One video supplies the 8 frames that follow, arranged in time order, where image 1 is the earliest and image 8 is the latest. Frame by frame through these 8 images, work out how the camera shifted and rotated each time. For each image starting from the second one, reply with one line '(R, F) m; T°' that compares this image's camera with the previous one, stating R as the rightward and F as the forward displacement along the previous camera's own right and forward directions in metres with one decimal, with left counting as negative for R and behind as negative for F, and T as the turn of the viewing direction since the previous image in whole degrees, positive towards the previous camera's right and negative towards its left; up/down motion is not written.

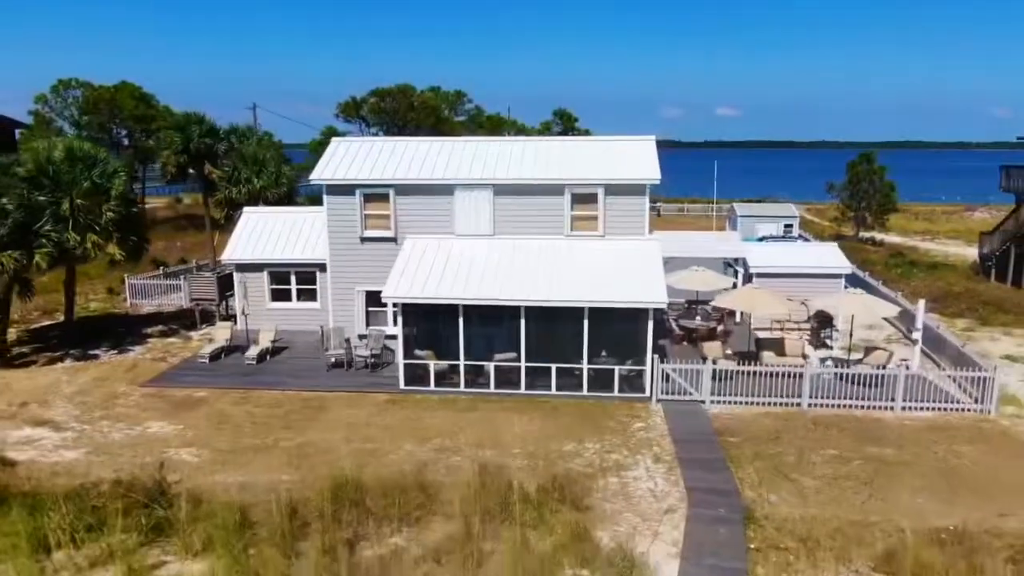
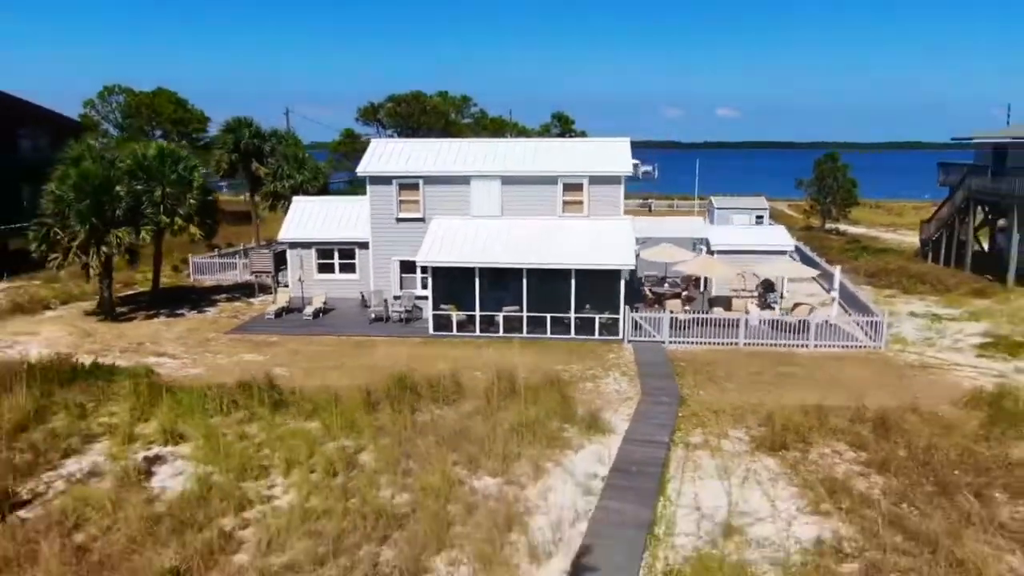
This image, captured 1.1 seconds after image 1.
(-0.1, -4.1) m; 0°
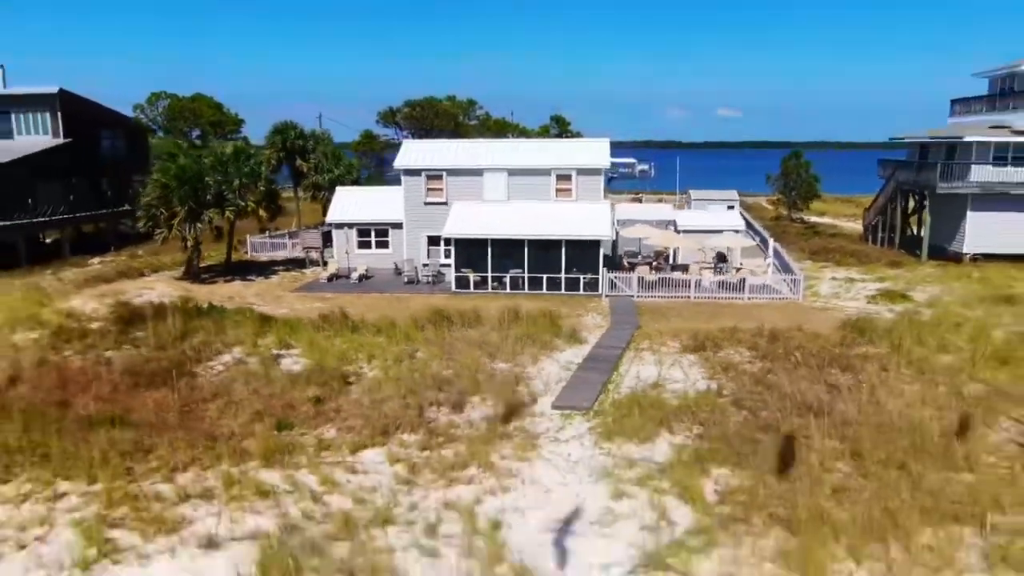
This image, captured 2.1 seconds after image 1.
(-0.1, -5.4) m; 0°
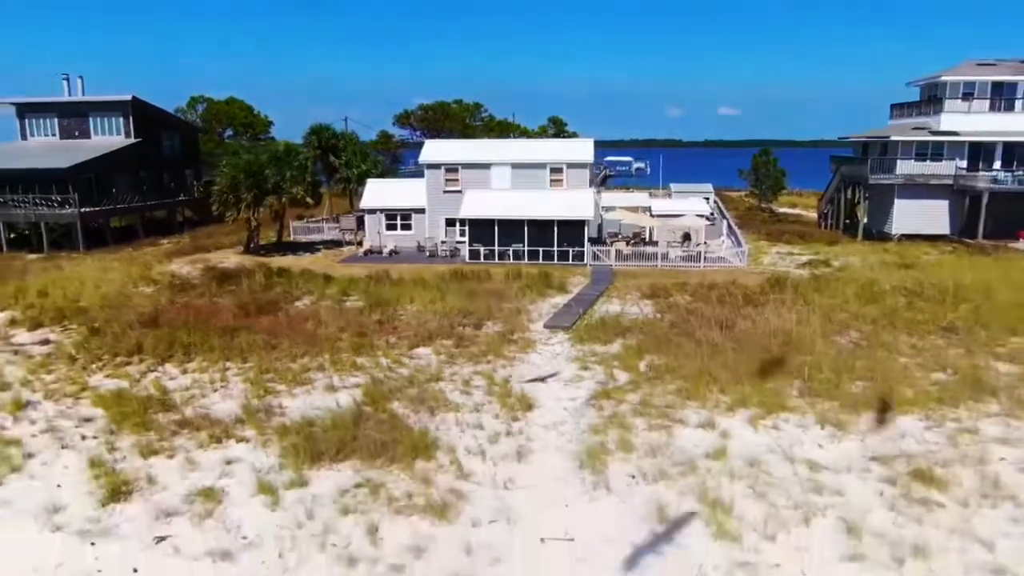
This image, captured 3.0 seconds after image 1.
(-0.1, -5.7) m; 0°
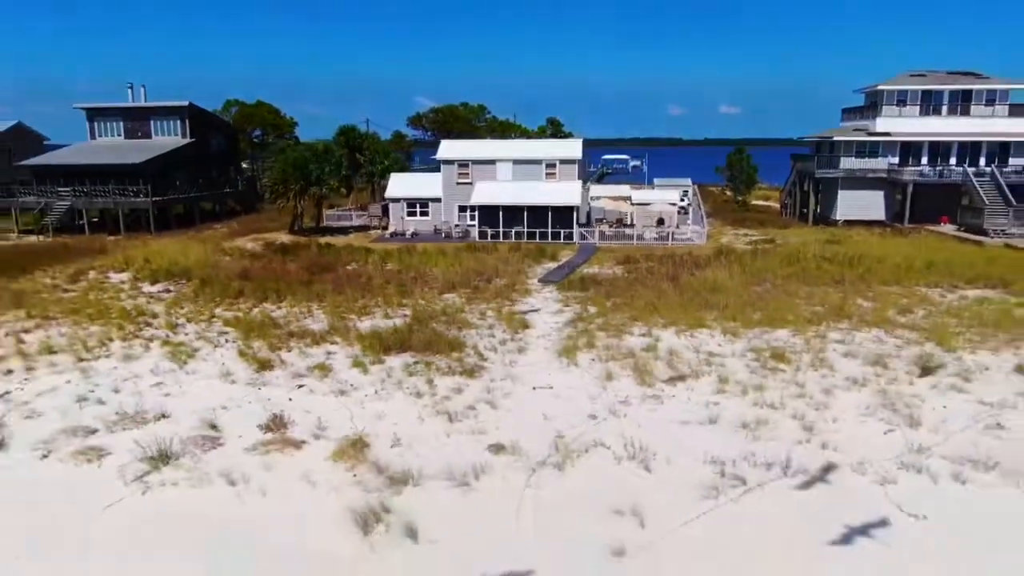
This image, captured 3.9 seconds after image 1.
(0.0, -6.2) m; 0°
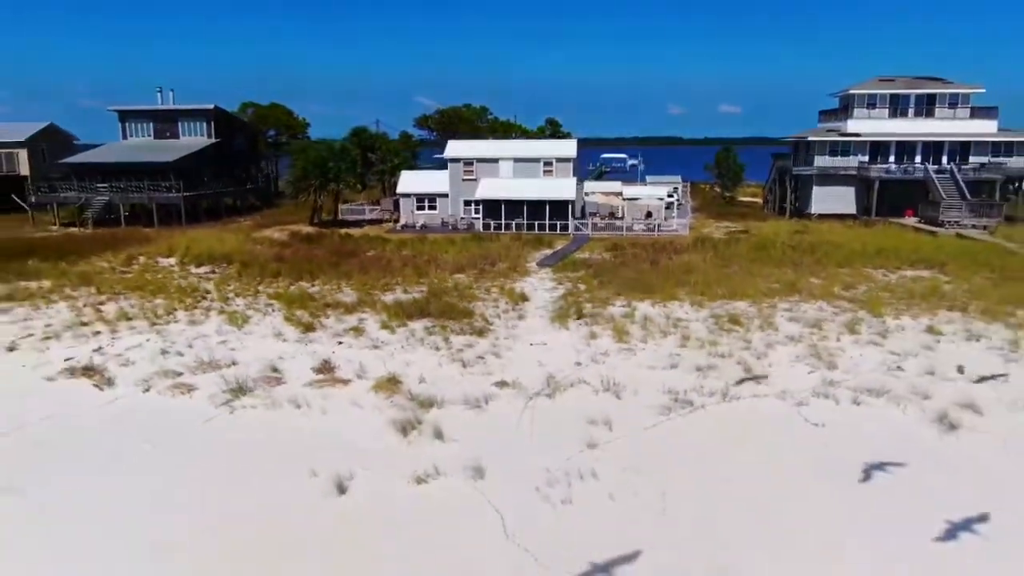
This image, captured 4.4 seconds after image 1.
(0.0, -3.6) m; 0°
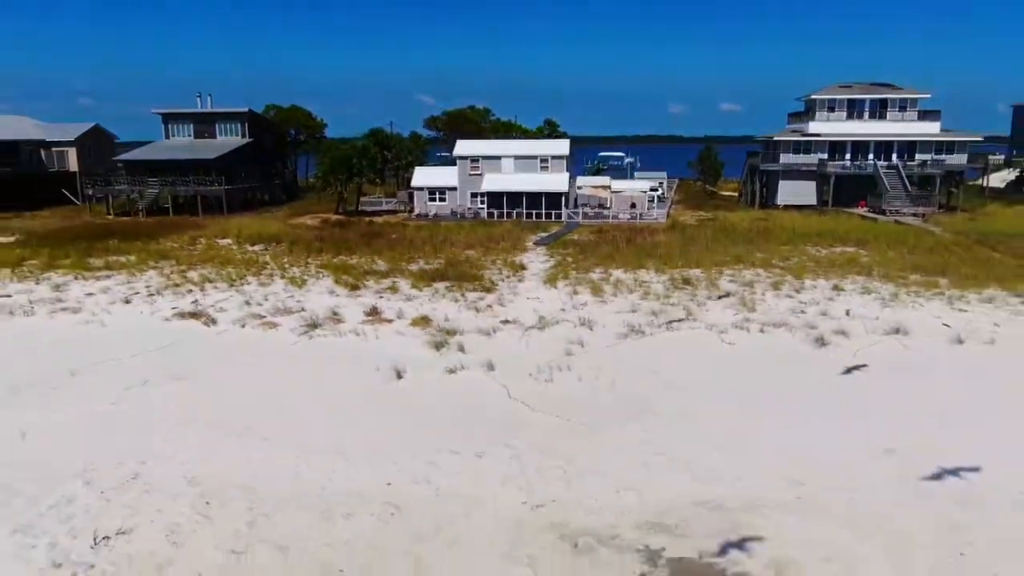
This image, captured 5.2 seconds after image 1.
(0.0, -5.9) m; 0°
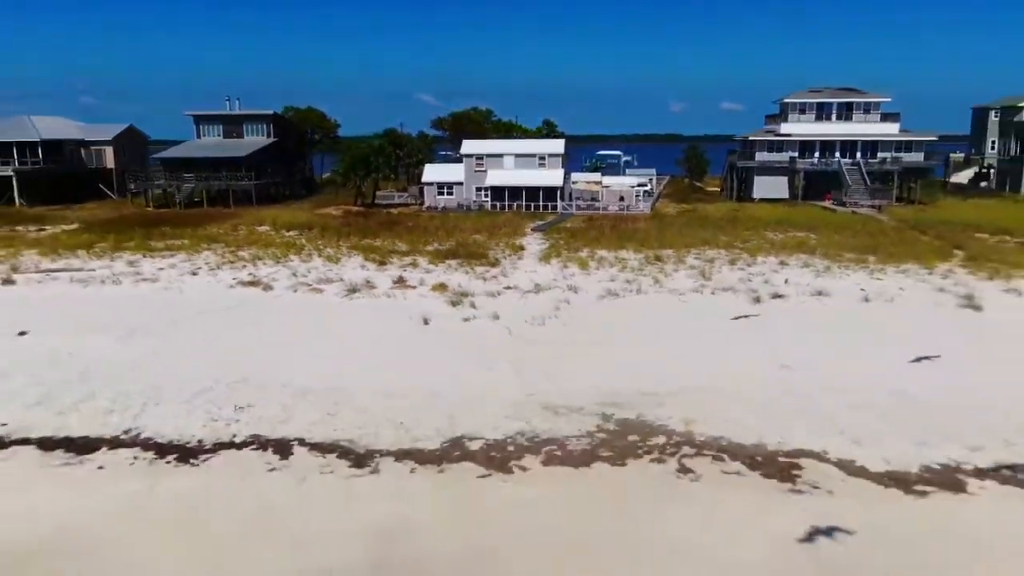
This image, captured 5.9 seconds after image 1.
(0.0, -5.3) m; 0°
